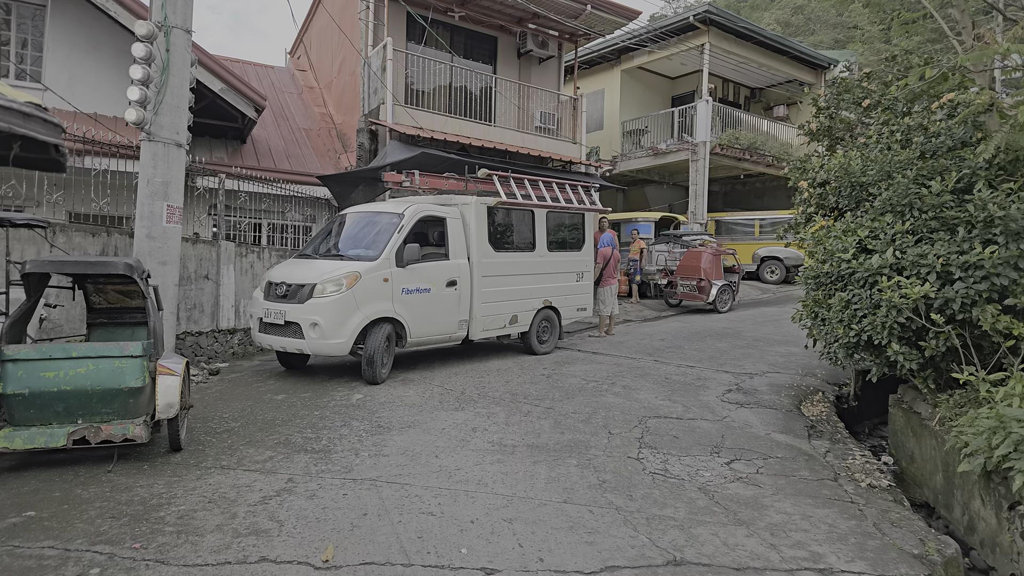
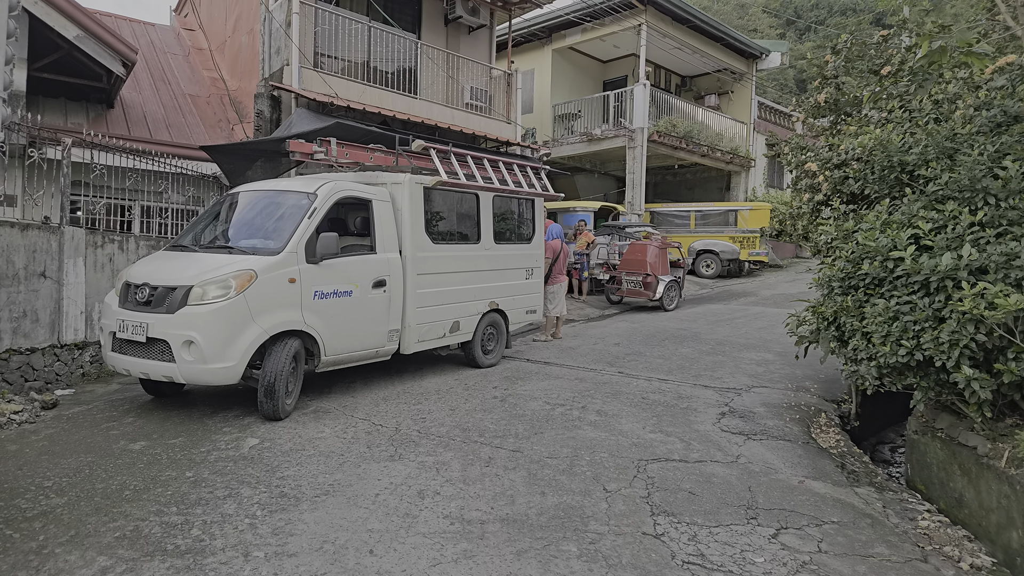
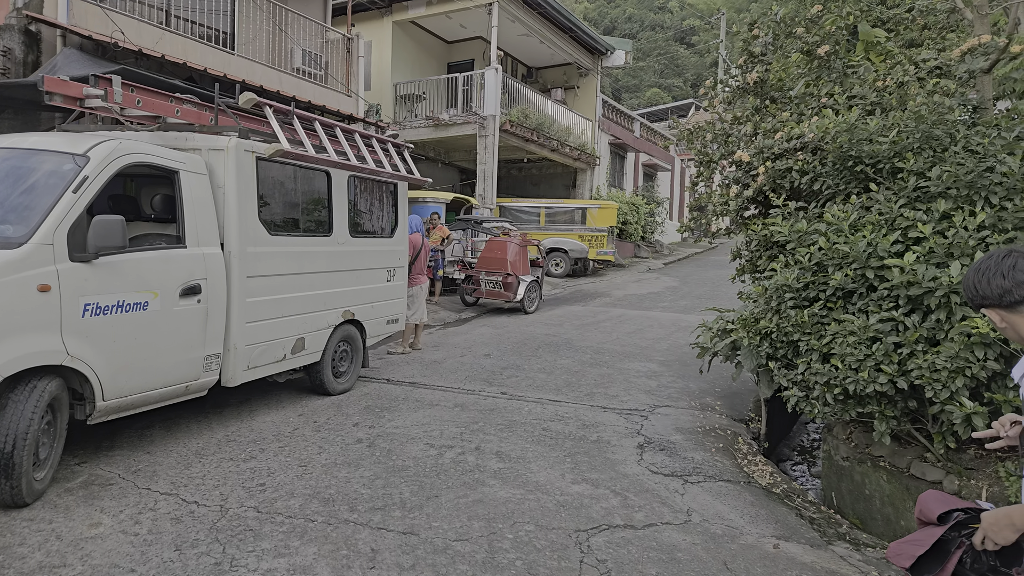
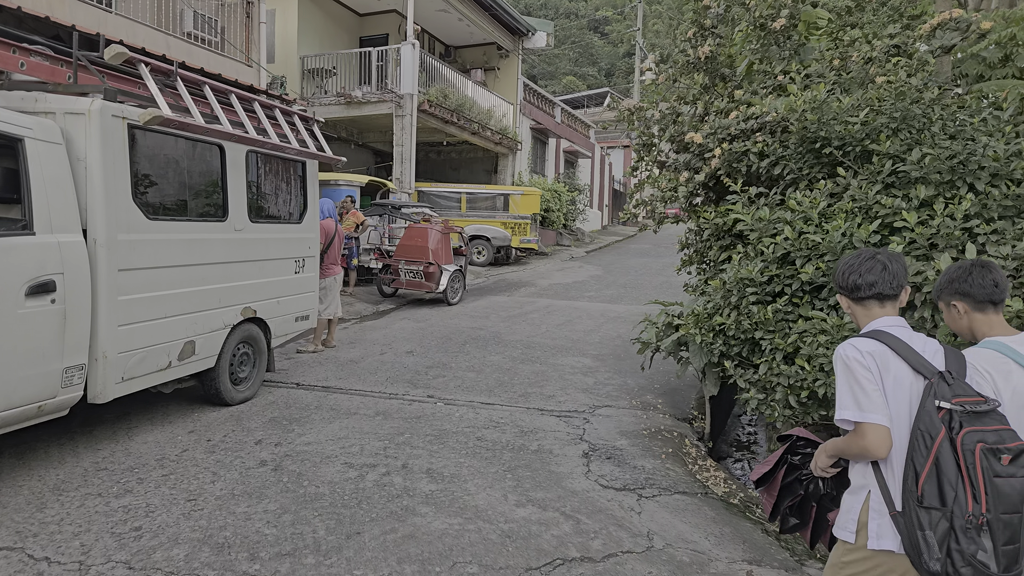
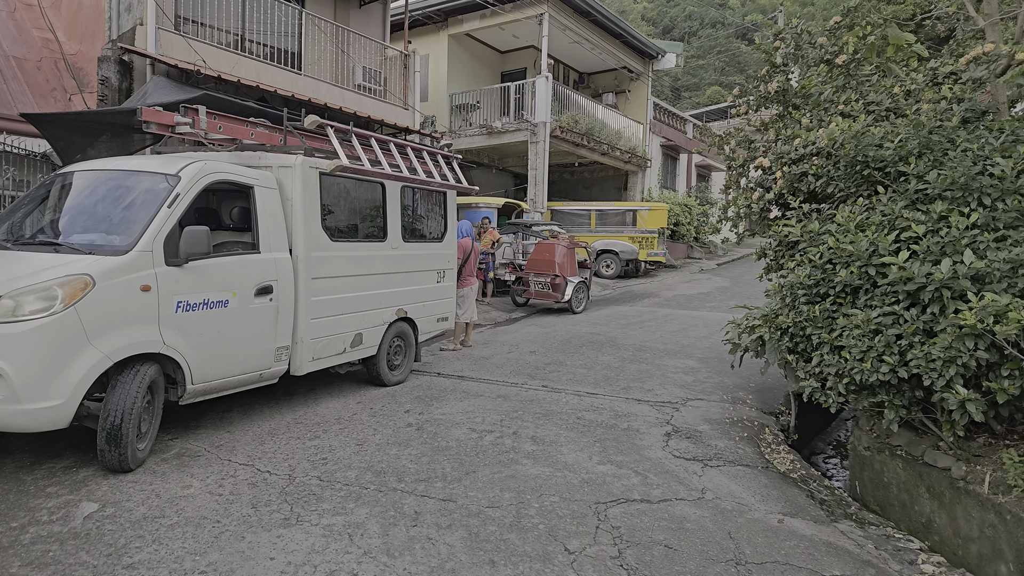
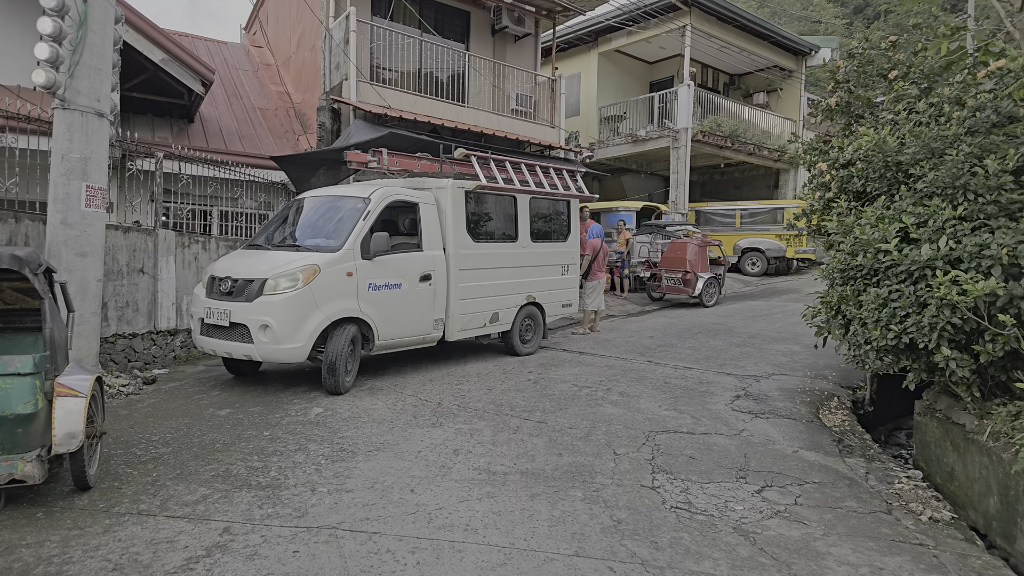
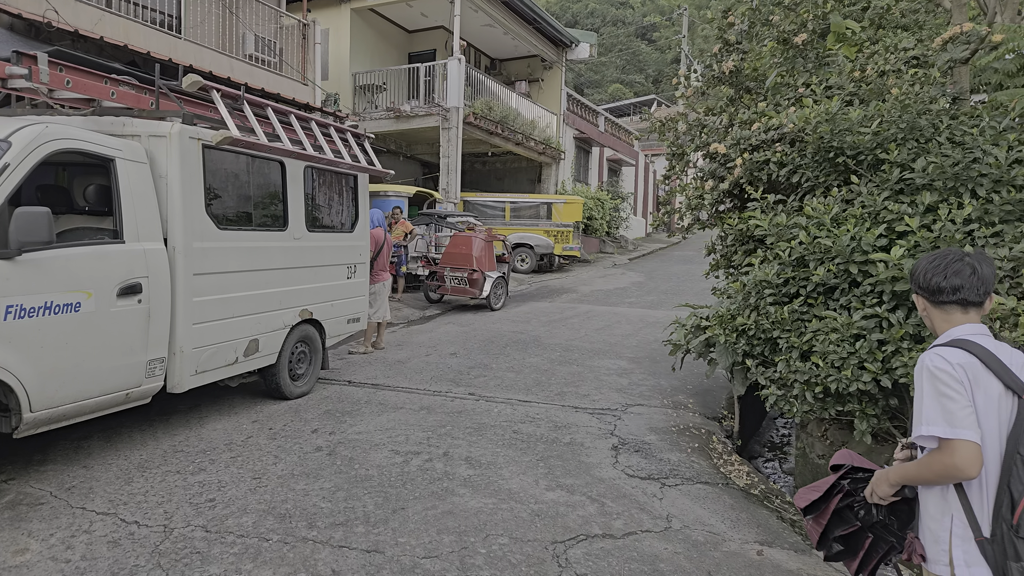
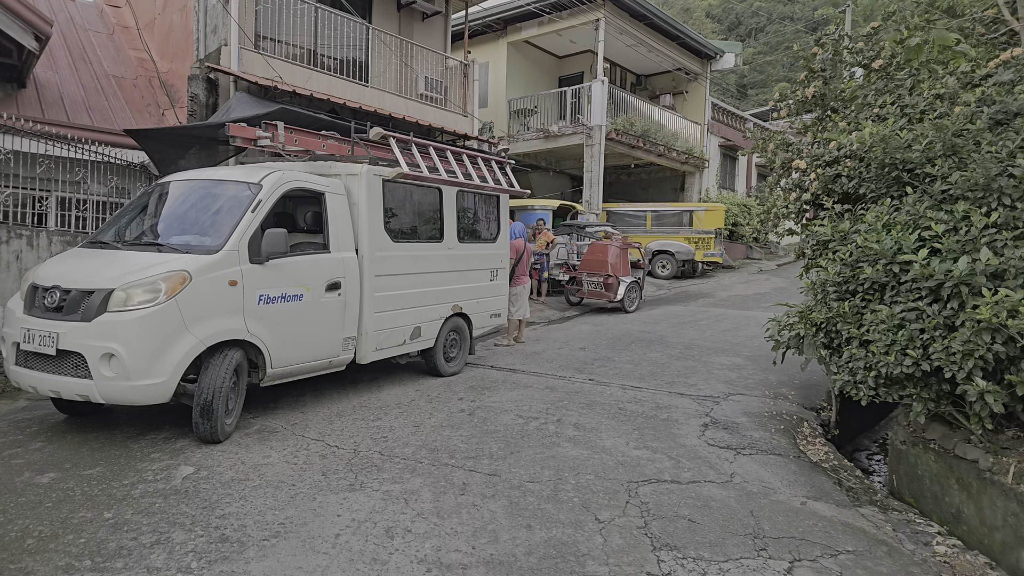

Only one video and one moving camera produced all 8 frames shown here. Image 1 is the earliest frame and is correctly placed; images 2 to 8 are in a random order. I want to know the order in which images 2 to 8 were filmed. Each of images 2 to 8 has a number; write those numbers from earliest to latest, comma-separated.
6, 2, 8, 5, 3, 7, 4
